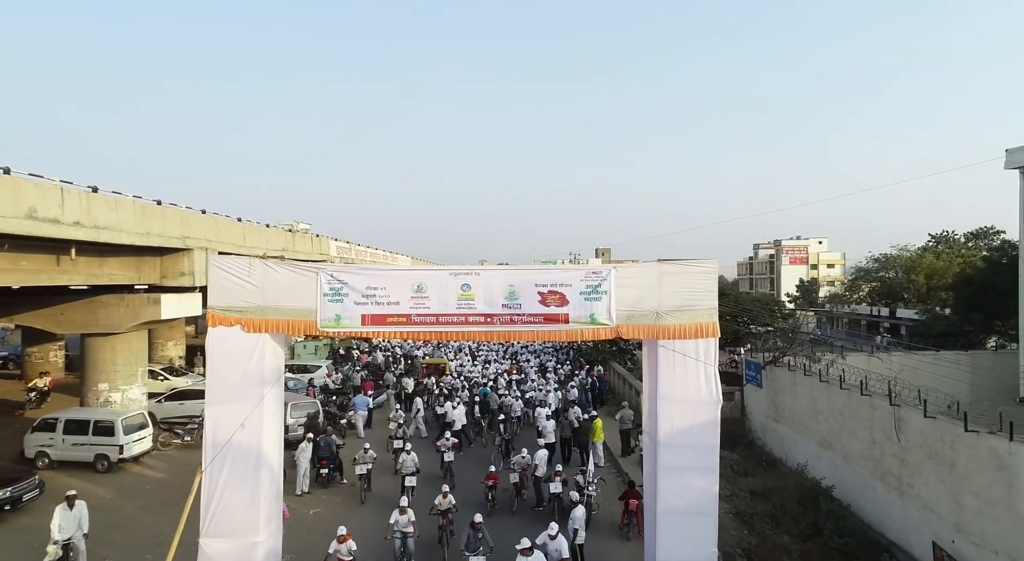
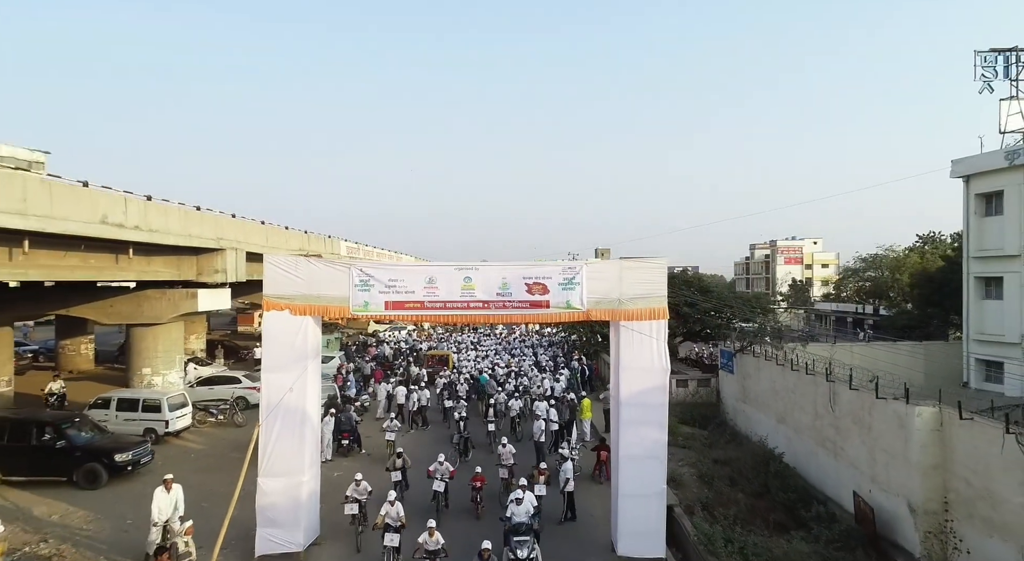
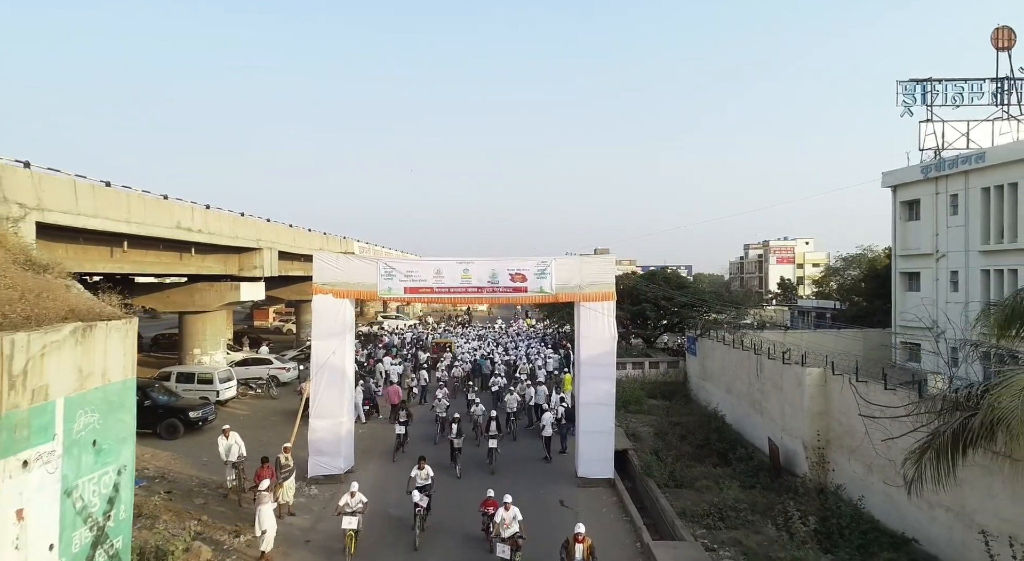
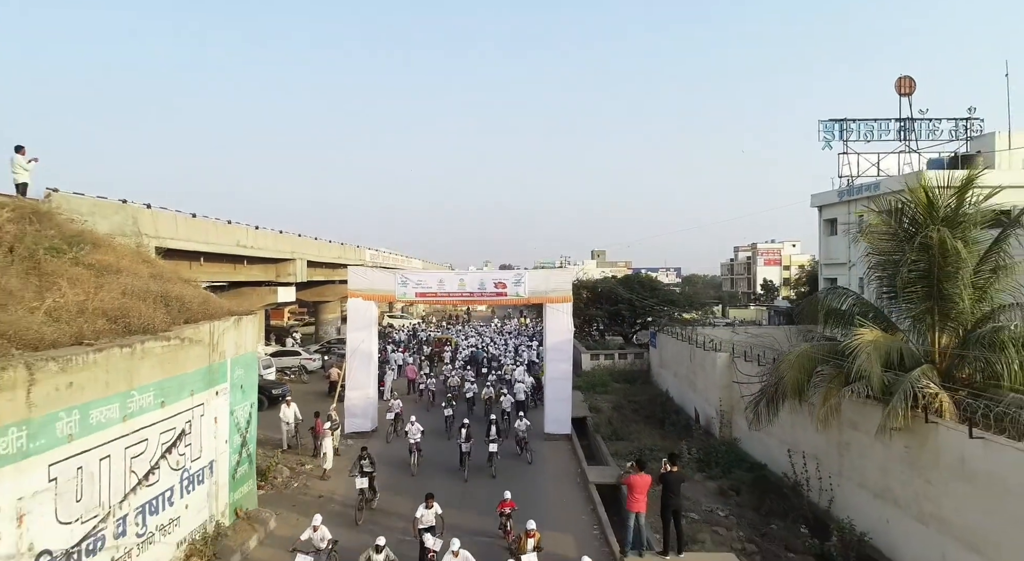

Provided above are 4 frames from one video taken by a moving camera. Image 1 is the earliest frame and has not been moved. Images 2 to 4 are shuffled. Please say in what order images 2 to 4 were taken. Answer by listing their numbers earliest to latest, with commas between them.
2, 3, 4
